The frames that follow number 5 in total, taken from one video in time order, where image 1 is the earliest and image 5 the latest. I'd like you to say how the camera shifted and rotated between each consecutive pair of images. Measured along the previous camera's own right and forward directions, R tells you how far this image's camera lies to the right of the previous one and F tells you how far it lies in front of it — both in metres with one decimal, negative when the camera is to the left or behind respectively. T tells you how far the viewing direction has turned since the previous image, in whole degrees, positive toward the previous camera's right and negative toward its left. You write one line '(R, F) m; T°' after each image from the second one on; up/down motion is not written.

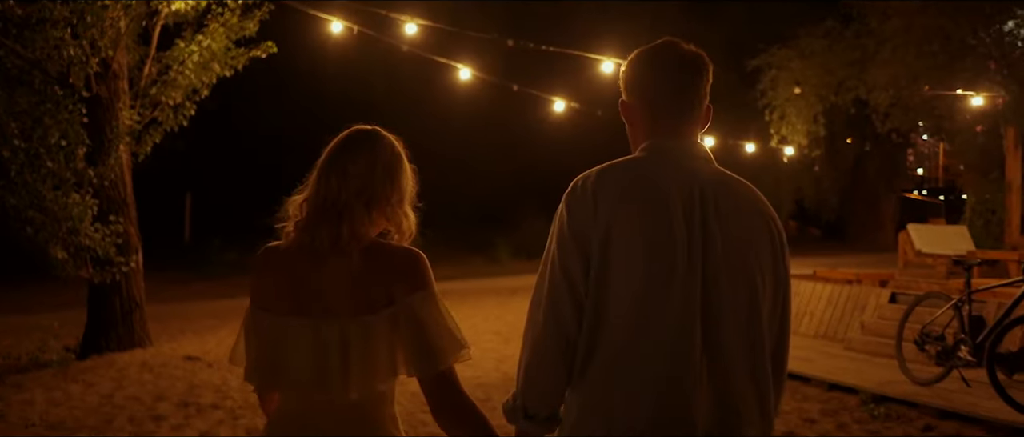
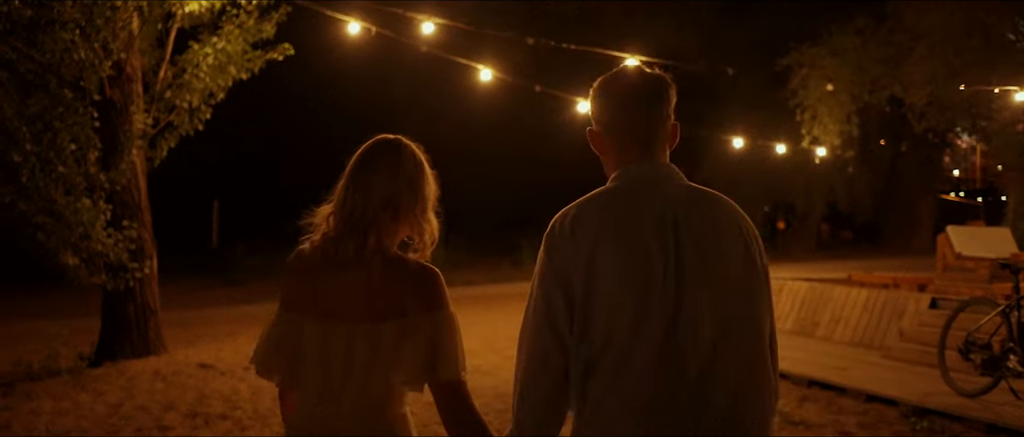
(+0.1, +0.3) m; -2°
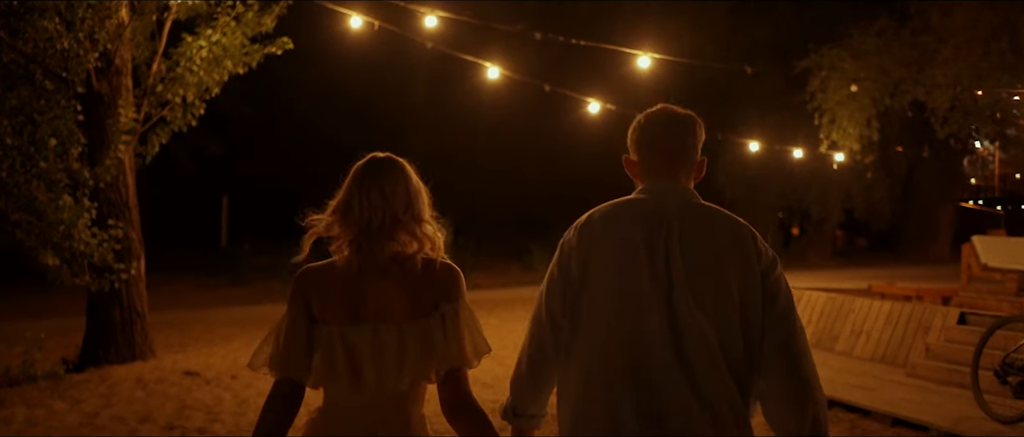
(+0.1, +0.5) m; -1°
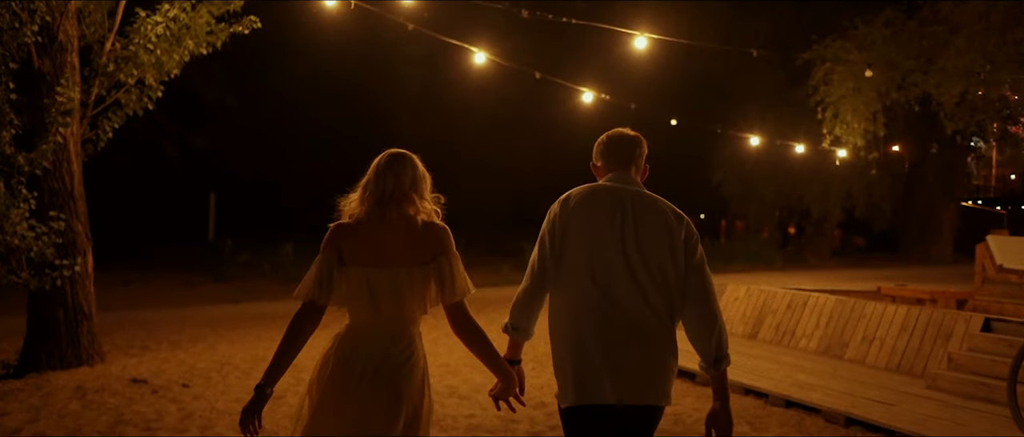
(+0.1, +0.9) m; 0°
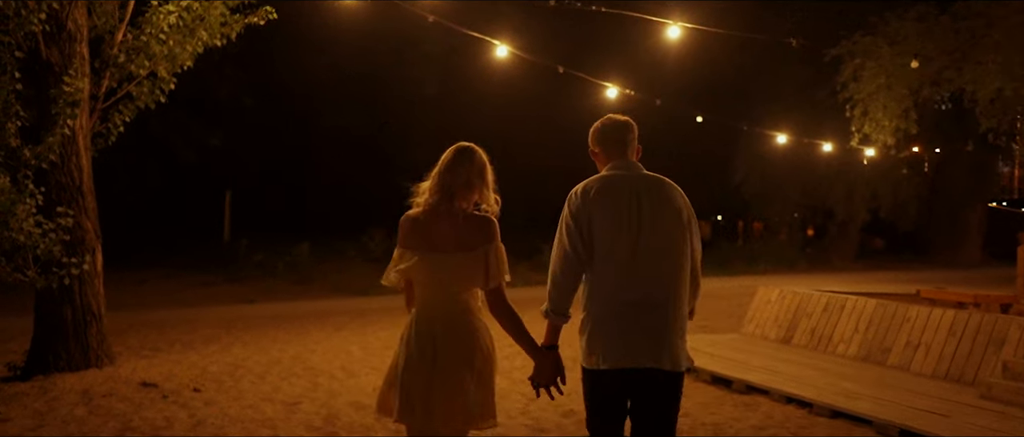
(-0.1, +0.4) m; -1°
